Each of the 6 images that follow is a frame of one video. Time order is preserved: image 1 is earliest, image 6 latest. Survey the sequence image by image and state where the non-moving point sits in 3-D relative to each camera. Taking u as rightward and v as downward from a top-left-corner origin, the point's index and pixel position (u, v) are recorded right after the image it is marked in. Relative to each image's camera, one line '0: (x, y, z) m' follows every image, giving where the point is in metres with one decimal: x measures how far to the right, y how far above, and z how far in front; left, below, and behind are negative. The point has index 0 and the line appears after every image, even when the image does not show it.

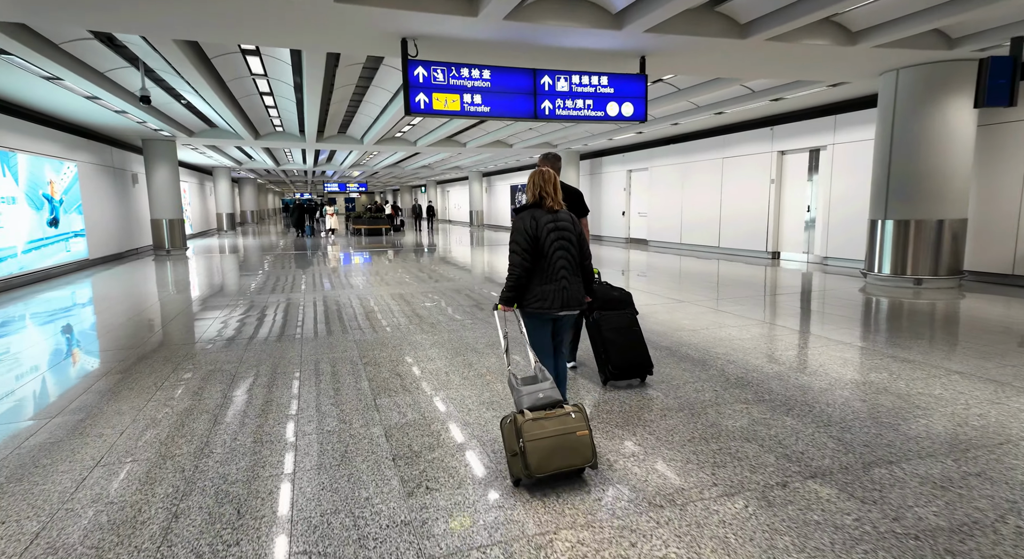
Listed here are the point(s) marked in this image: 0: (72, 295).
0: (-7.5, -0.3, +8.5) m
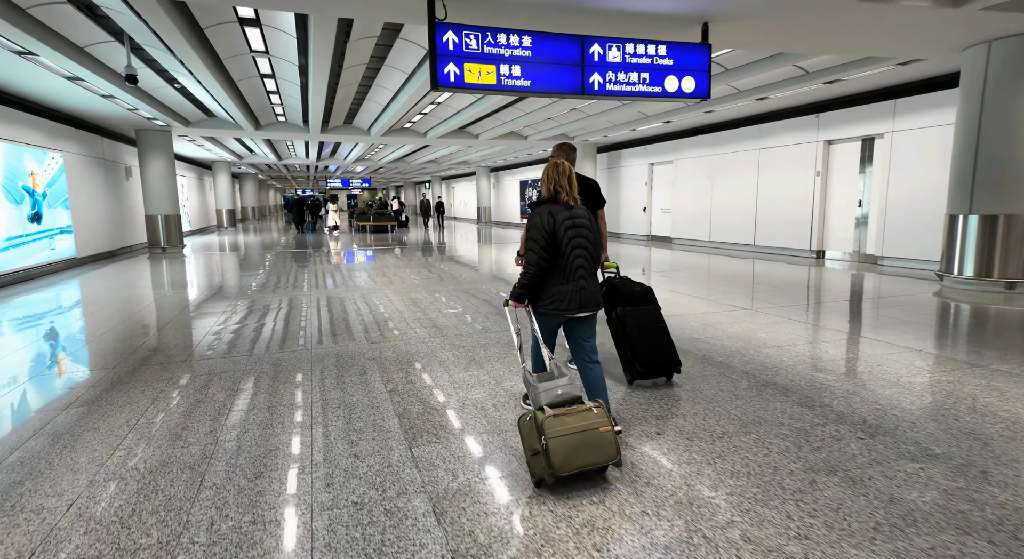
0: (-7.1, -0.3, +7.8) m
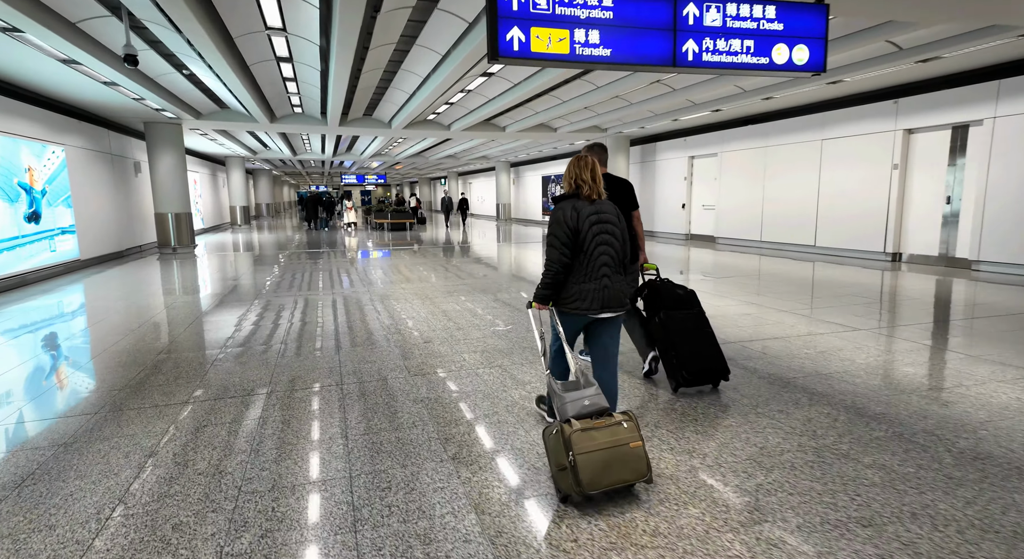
0: (-6.6, -0.3, +7.3) m
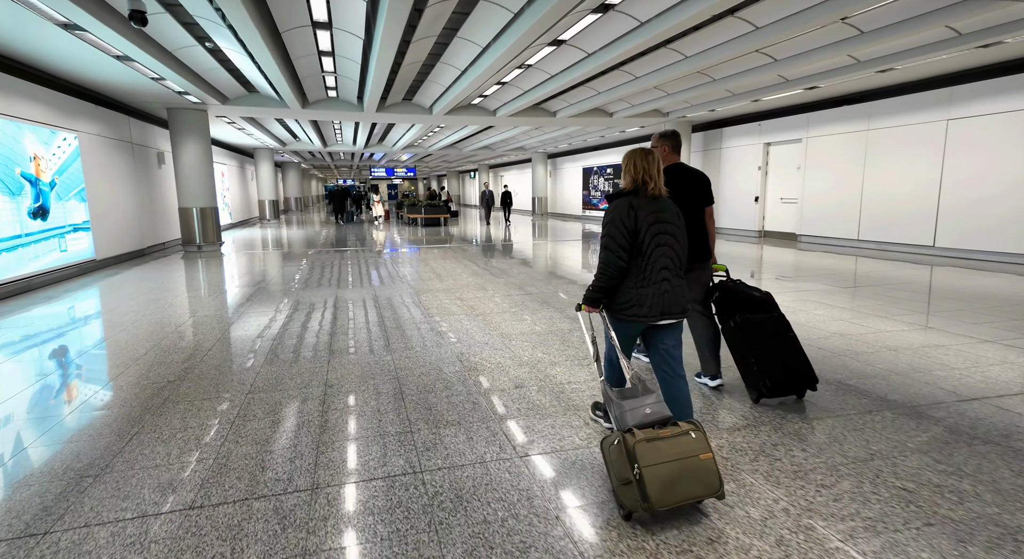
0: (-5.7, -0.4, +6.5) m
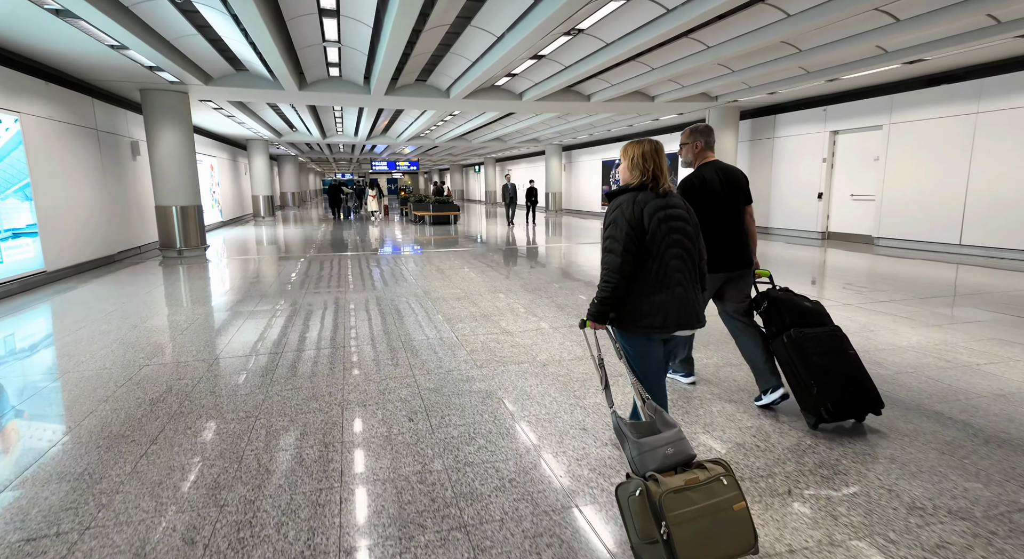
0: (-5.2, -0.6, +5.2) m
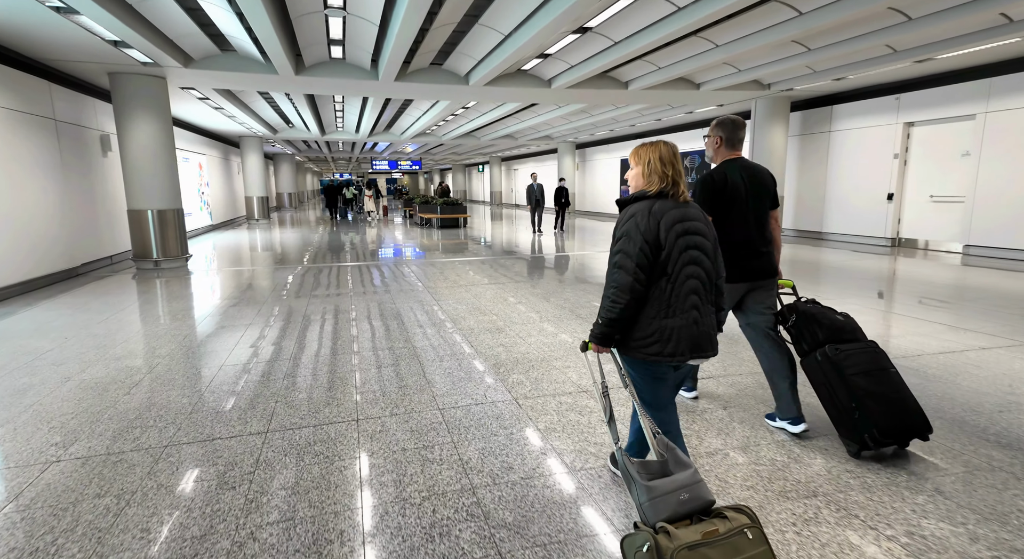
0: (-4.8, -0.8, +4.0) m
